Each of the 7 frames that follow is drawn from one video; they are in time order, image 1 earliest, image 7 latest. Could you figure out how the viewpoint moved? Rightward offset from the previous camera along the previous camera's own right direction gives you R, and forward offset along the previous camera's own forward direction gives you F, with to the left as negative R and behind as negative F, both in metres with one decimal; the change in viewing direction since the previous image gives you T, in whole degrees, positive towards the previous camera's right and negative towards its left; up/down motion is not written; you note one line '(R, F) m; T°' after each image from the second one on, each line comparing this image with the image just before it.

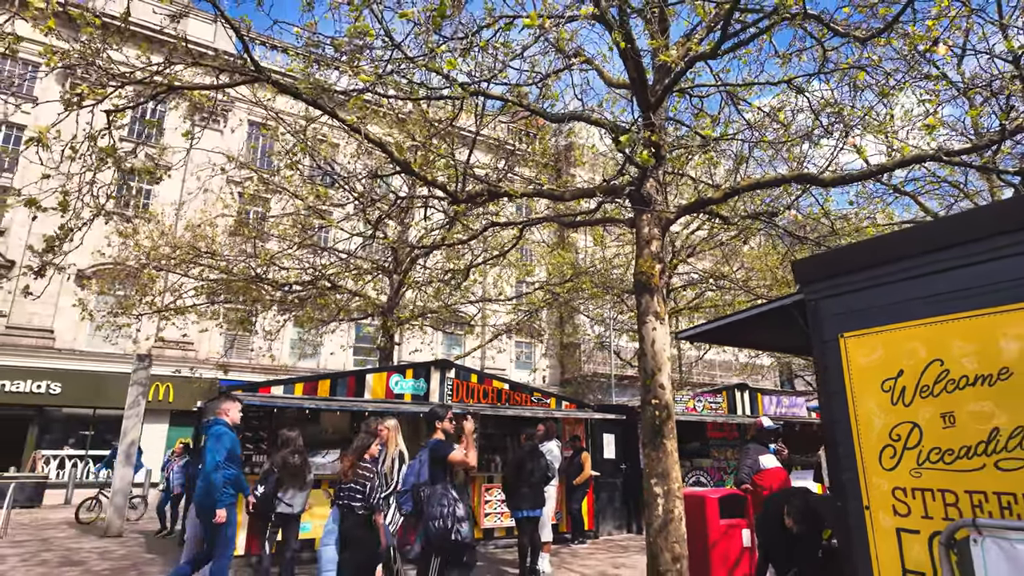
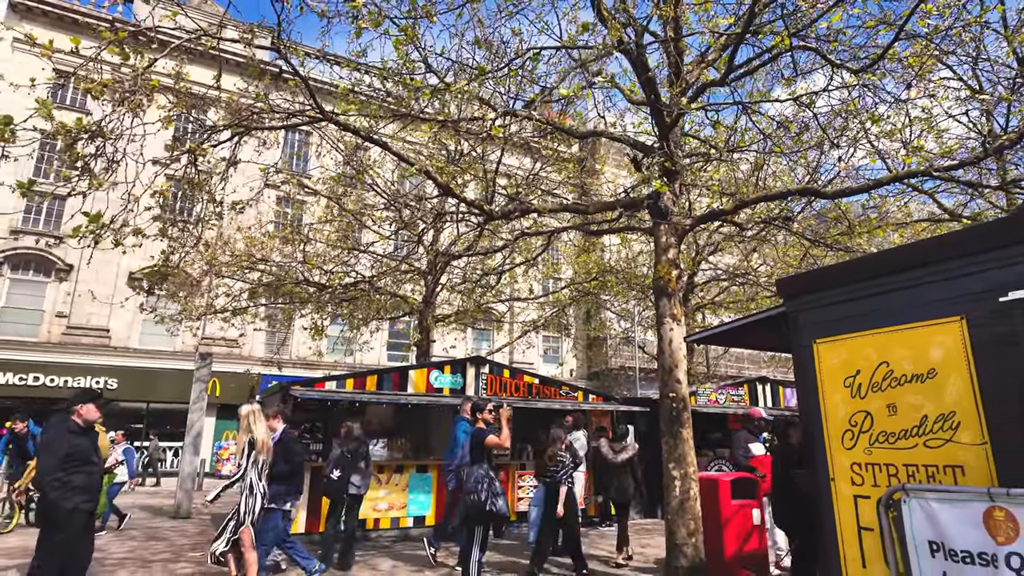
(0.0, -0.7) m; -3°
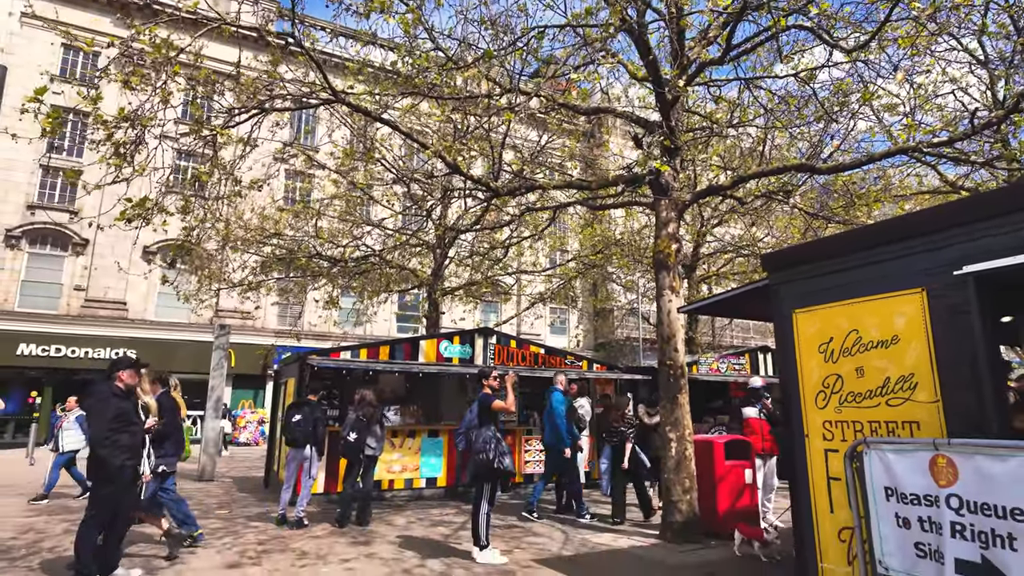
(0.0, -0.3) m; -1°
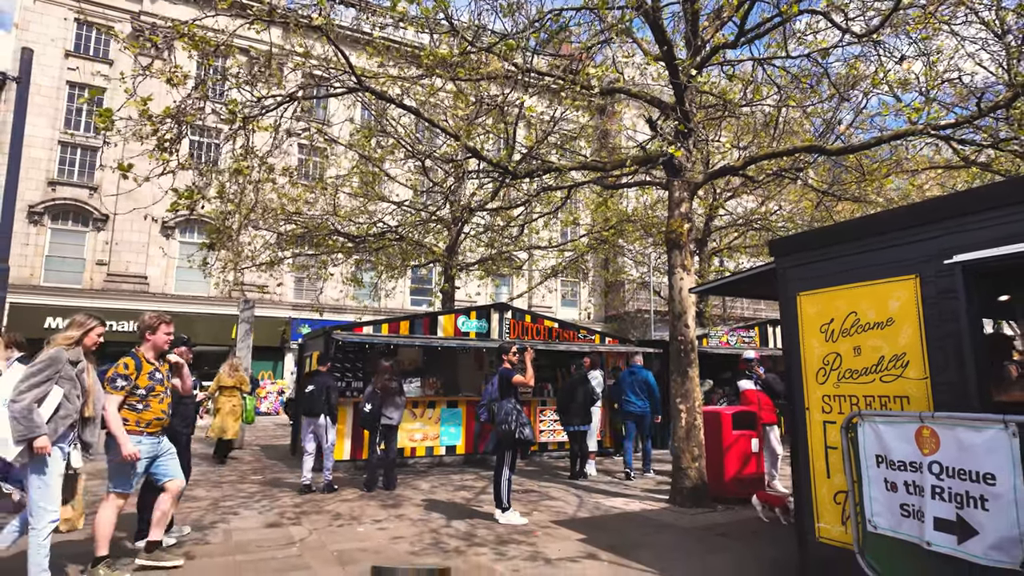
(-0.1, -0.3) m; -1°
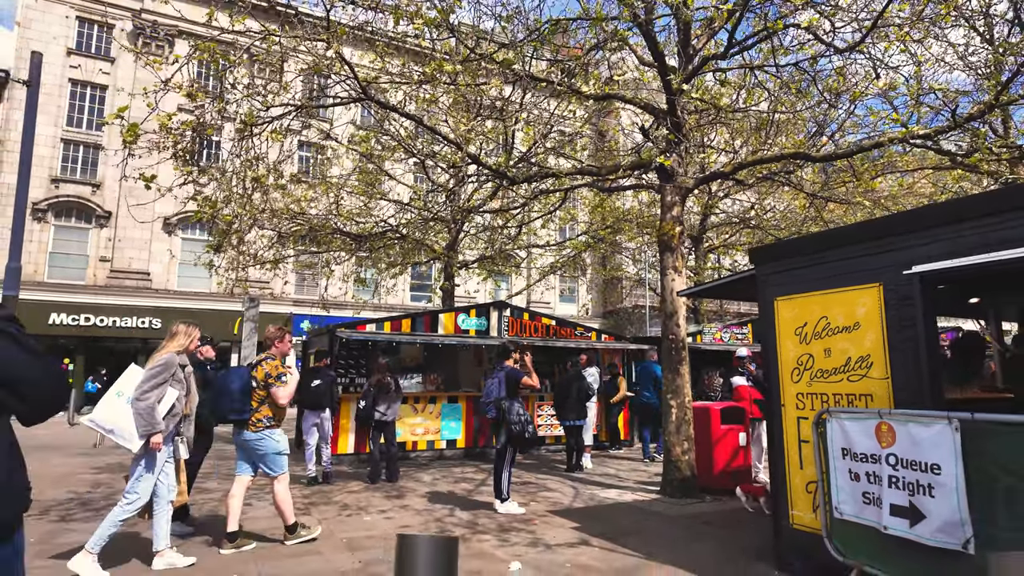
(0.0, -0.3) m; 0°
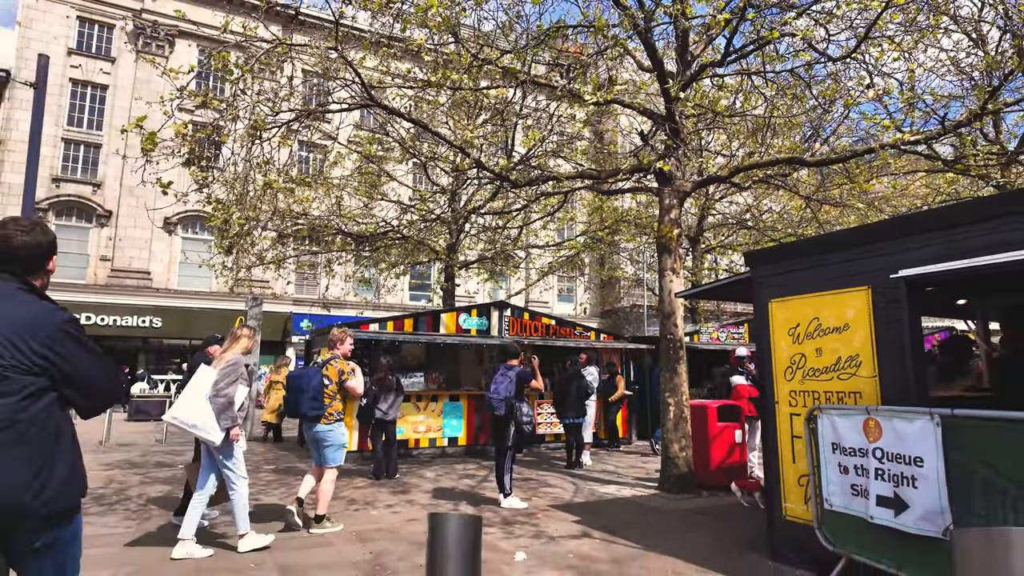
(-0.1, -0.2) m; 0°
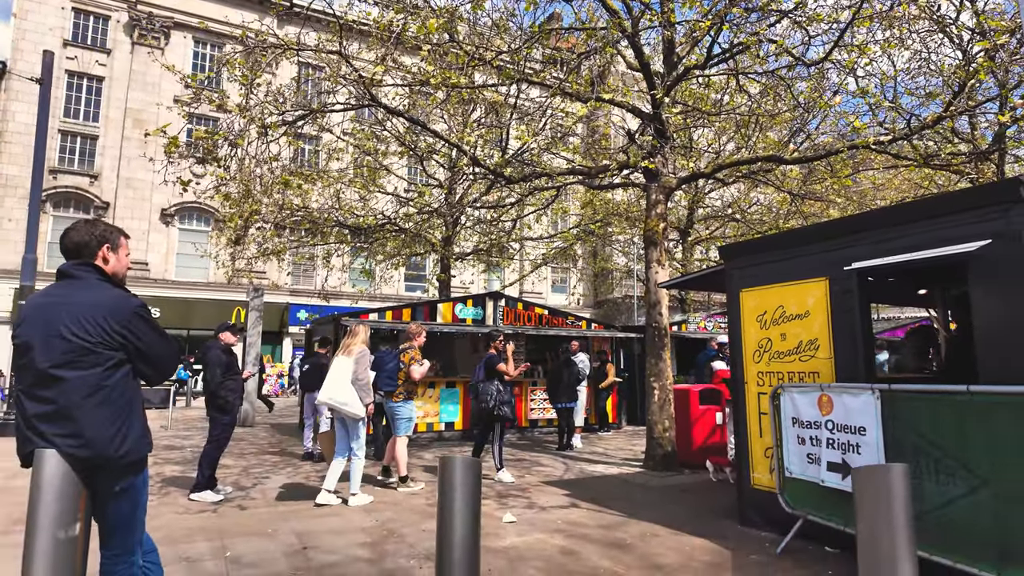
(0.0, -0.4) m; +1°
